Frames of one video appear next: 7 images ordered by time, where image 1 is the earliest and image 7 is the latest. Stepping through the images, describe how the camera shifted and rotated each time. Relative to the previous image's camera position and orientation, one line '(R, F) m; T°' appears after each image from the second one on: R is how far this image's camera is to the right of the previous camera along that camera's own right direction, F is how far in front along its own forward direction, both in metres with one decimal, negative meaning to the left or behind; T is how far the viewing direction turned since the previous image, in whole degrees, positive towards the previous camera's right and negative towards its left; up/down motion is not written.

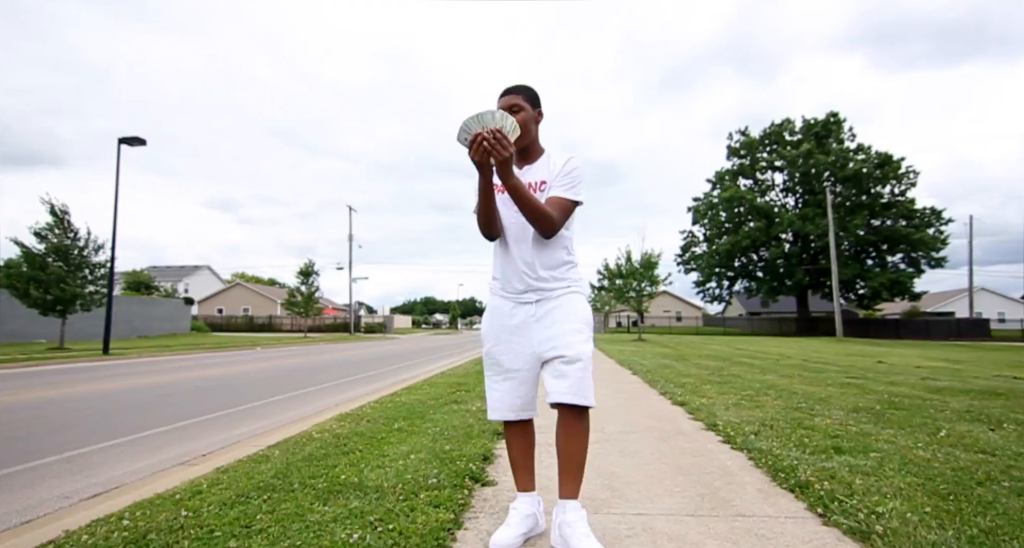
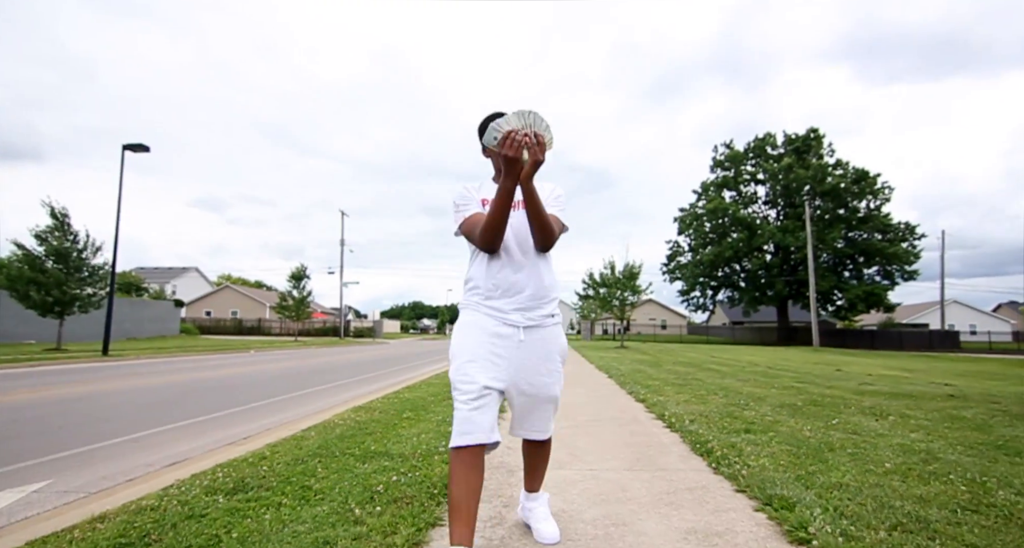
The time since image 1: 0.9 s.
(0.0, -1.1) m; +1°
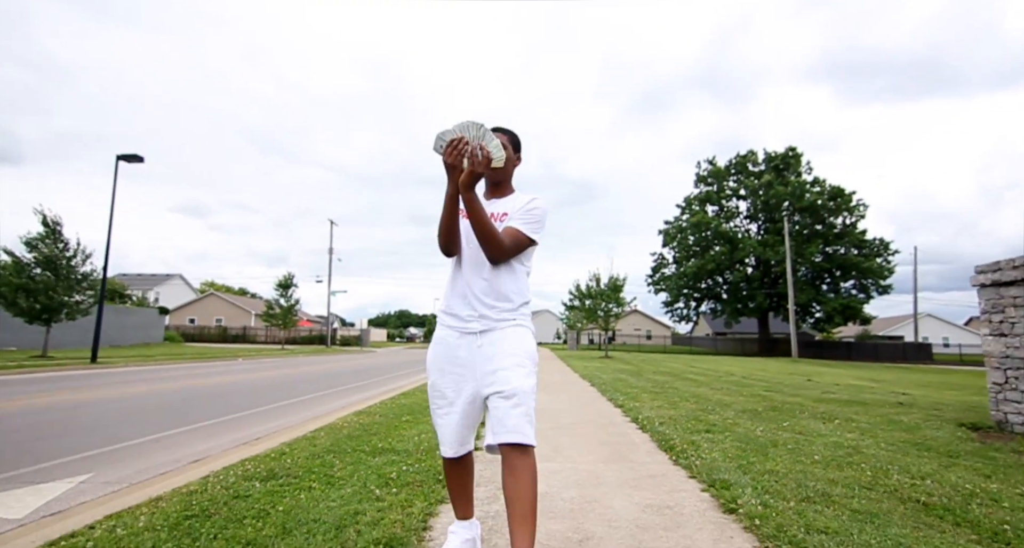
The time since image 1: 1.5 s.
(-0.1, -0.6) m; +1°
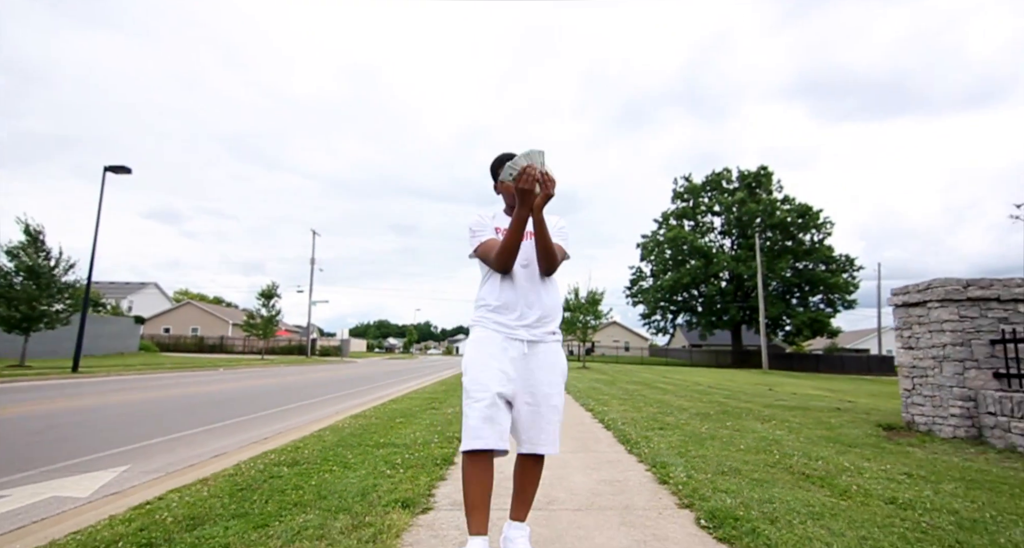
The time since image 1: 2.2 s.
(0.0, -0.9) m; +2°
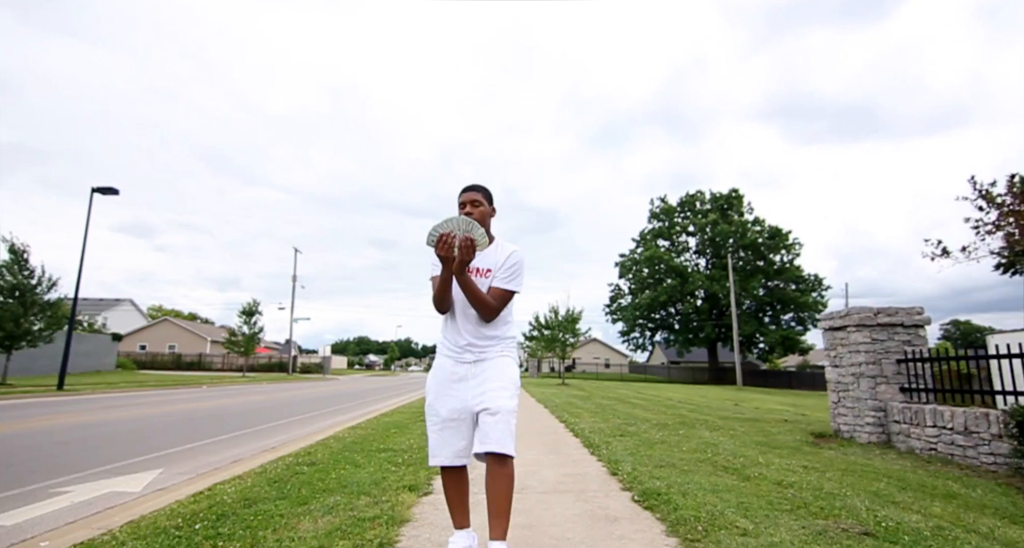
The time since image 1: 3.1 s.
(0.0, -1.0) m; +2°
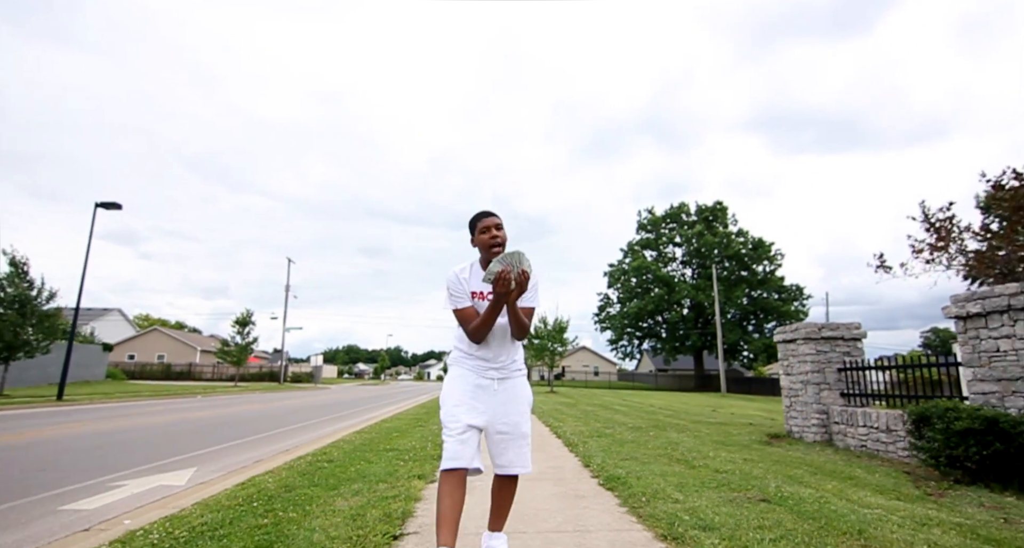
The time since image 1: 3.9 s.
(0.0, -1.0) m; +1°
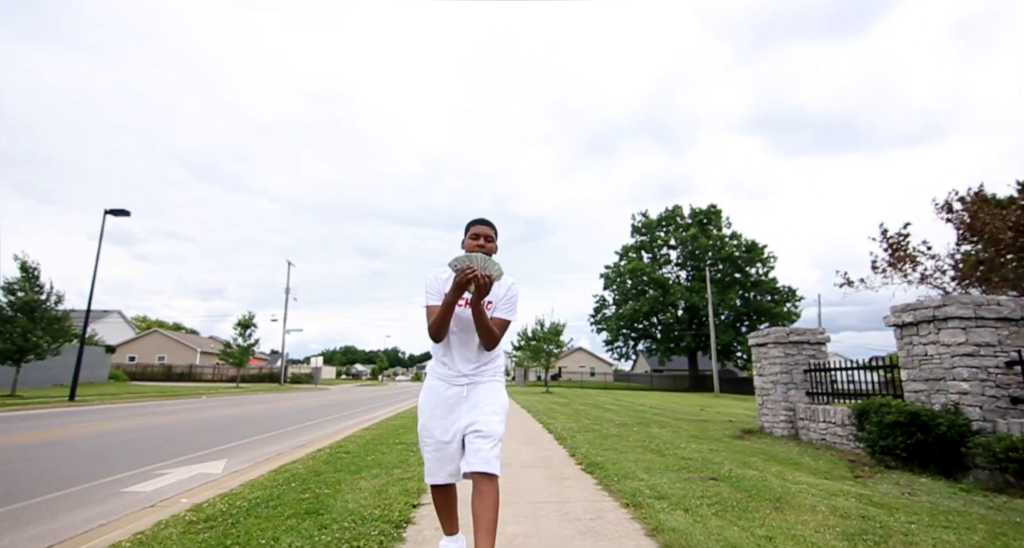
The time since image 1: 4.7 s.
(0.0, -0.9) m; 0°
